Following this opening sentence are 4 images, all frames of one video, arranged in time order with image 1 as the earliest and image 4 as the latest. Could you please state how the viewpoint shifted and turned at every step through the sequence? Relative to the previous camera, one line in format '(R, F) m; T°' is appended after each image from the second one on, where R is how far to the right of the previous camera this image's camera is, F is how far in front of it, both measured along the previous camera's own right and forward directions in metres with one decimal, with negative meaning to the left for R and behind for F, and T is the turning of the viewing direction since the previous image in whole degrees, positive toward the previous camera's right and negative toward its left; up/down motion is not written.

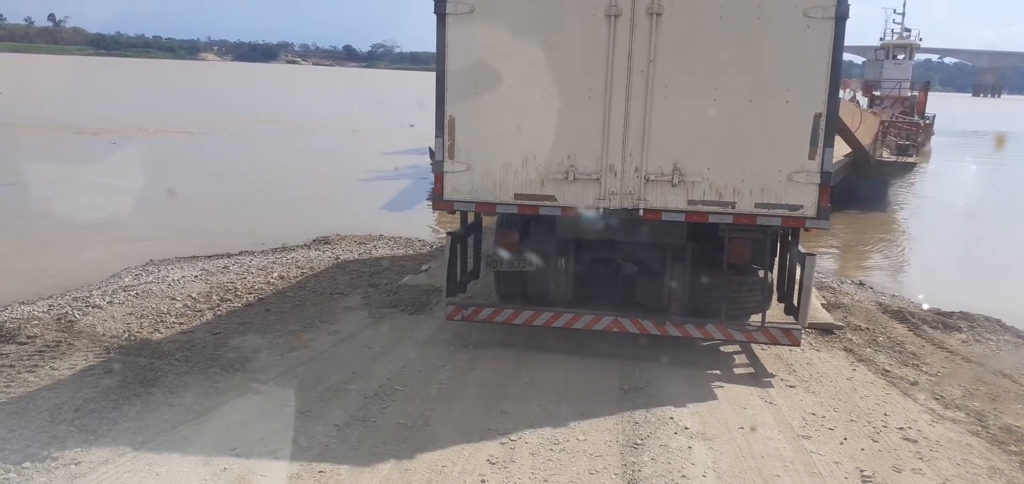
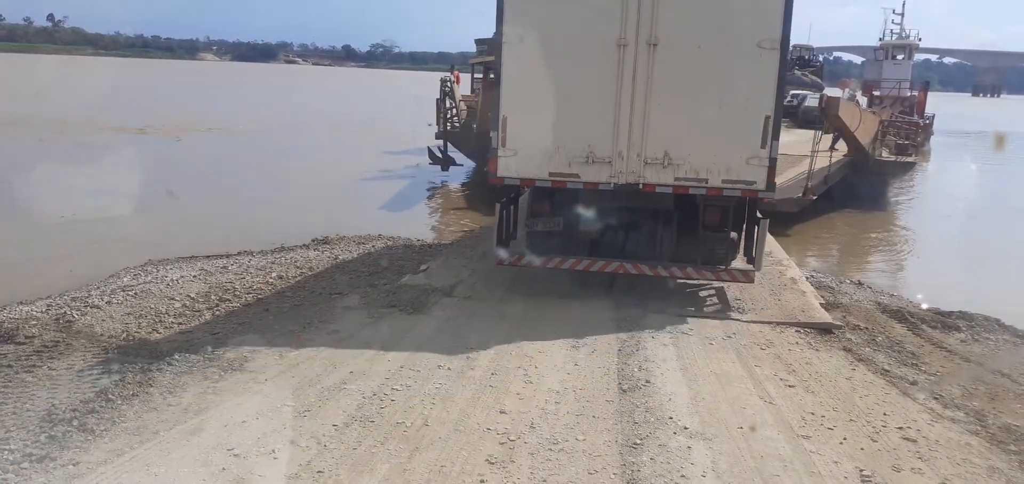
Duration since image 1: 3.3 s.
(0.0, 0.0) m; 0°
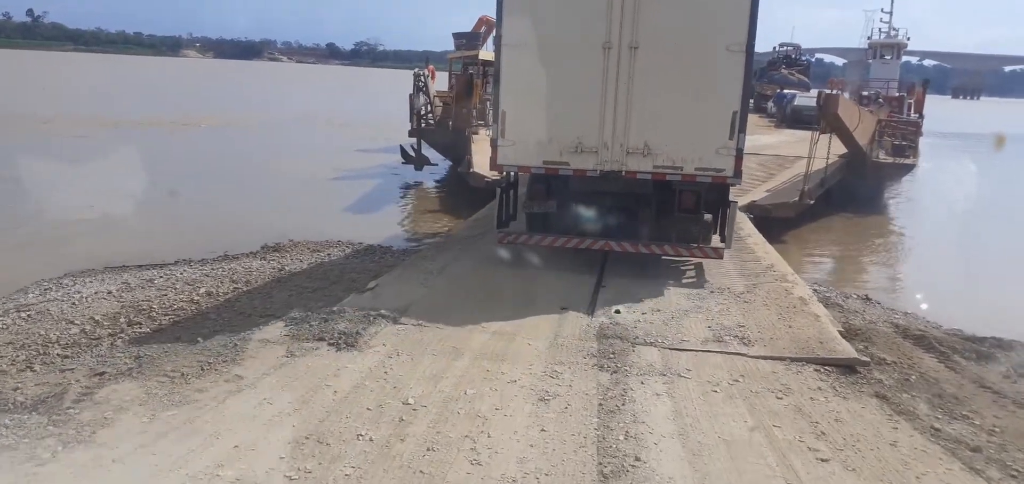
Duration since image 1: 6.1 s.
(+0.2, +1.3) m; +1°
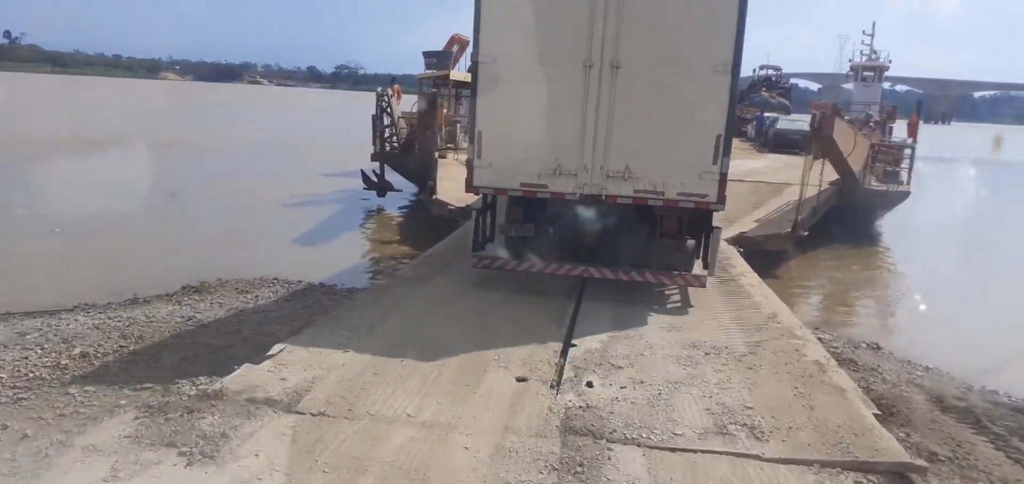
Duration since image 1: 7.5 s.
(+0.3, +1.5) m; +2°
